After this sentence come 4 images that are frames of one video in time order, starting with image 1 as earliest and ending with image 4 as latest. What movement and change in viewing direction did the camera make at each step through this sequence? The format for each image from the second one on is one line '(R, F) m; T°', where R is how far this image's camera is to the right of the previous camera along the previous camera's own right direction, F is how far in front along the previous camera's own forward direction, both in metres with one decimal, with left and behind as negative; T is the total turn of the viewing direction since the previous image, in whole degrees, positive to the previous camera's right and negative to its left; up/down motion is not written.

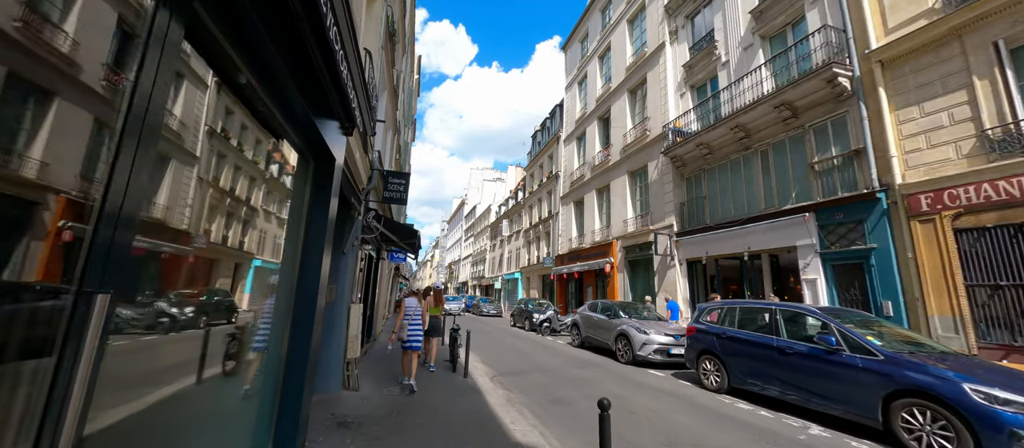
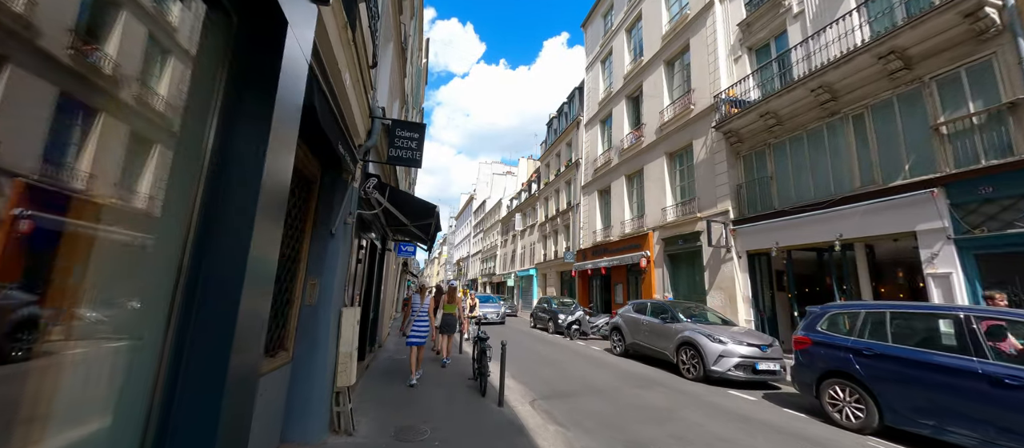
(-0.6, +1.9) m; -1°
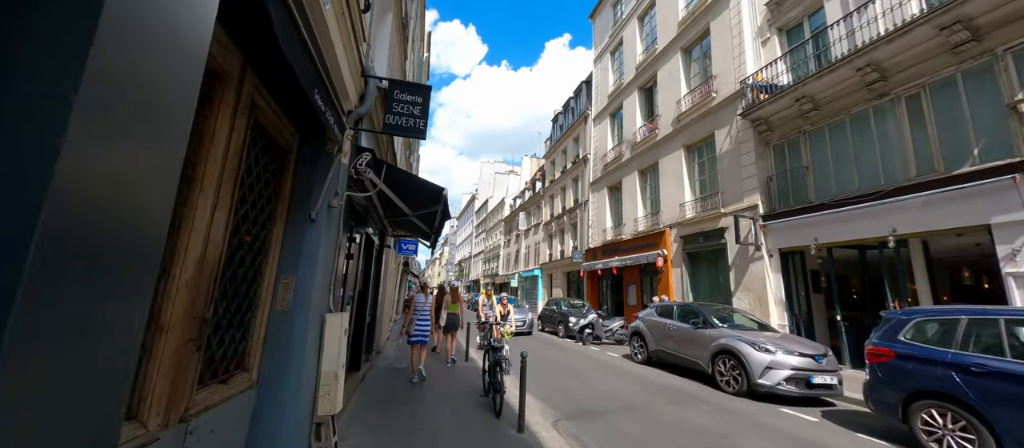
(-0.2, +0.9) m; 0°
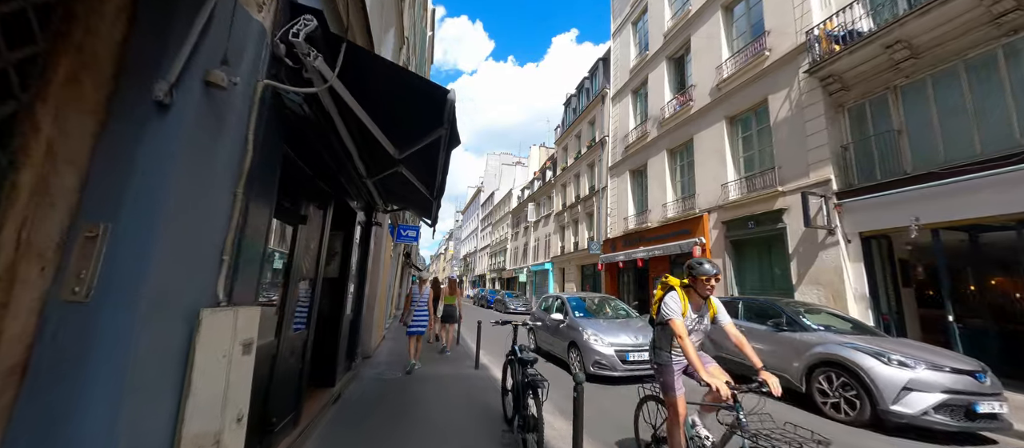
(-0.3, +1.7) m; -1°
